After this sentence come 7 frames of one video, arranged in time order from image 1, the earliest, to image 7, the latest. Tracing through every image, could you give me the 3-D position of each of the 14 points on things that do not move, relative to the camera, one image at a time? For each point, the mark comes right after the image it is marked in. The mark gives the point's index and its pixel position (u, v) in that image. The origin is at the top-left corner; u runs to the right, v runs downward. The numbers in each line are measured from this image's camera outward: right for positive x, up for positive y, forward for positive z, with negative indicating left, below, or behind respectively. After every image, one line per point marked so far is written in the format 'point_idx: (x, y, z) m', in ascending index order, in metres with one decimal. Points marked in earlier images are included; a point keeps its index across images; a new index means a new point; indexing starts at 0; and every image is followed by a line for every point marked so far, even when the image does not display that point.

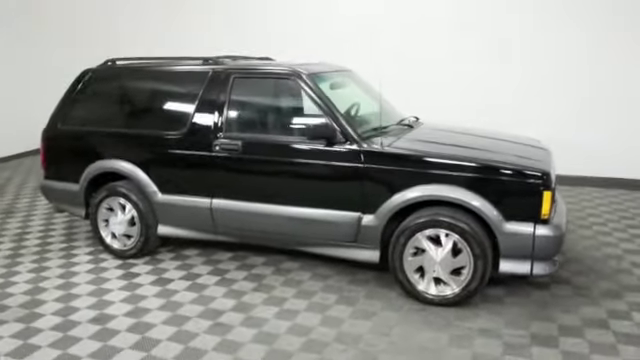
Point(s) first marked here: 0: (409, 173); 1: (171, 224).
0: (+0.6, 0.0, +3.7) m
1: (-1.1, -0.3, +4.4) m
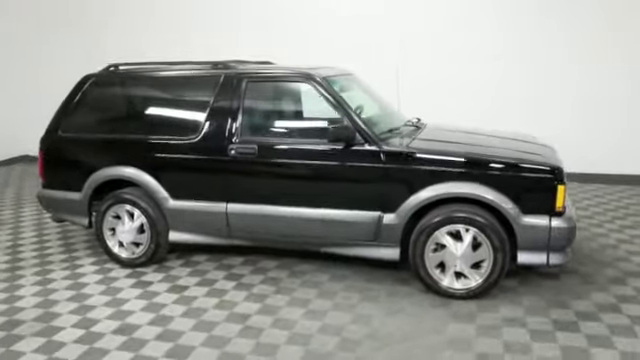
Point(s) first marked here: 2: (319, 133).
0: (+0.7, +0.1, +3.8) m
1: (-1.0, -0.4, +4.4) m
2: (+0.1, +0.3, +4.1) m
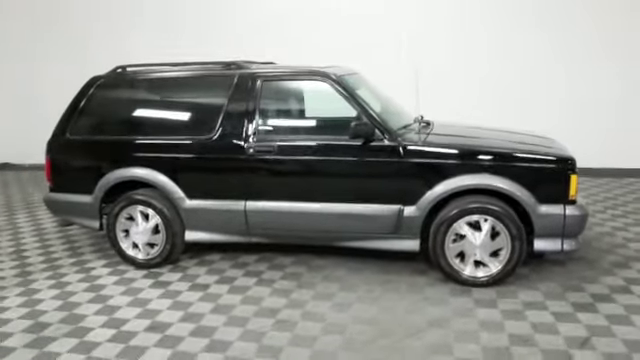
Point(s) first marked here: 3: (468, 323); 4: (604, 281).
0: (+0.9, +0.1, +3.9) m
1: (-0.9, -0.4, +4.4) m
2: (+0.2, +0.4, +4.2) m
3: (+0.9, -0.9, +3.5) m
4: (+2.0, -0.7, +4.0) m
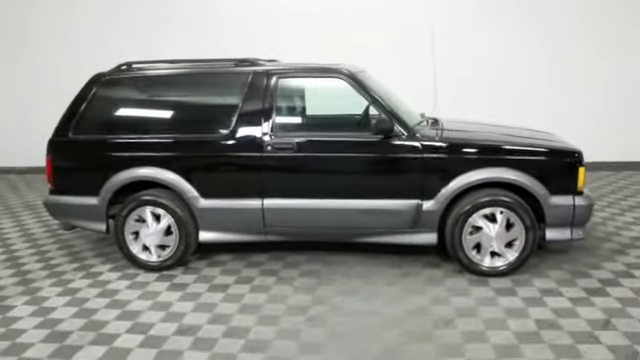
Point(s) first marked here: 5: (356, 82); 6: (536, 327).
0: (+1.0, +0.1, +4.1) m
1: (-0.8, -0.4, +4.4) m
2: (+0.3, +0.4, +4.2) m
3: (+1.1, -0.8, +3.7) m
4: (+2.1, -0.6, +4.2) m
5: (+0.3, +0.7, +4.3) m
6: (+1.3, -0.9, +3.5) m
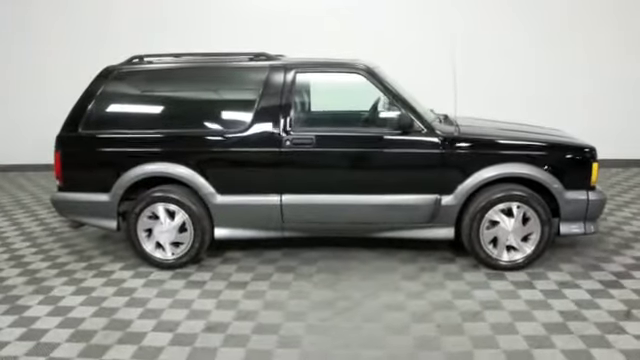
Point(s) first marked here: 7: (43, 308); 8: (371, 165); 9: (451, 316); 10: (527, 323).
0: (+1.1, +0.2, +4.1) m
1: (-0.7, -0.3, +4.3) m
2: (+0.5, +0.4, +4.2) m
3: (+1.3, -0.8, +3.7) m
4: (+2.2, -0.6, +4.3) m
5: (+0.4, +0.8, +4.3) m
6: (+1.5, -0.9, +3.5) m
7: (-1.8, -0.8, +3.8) m
8: (+0.4, +0.1, +4.2) m
9: (+0.8, -0.9, +3.6) m
10: (+1.3, -0.9, +3.5) m
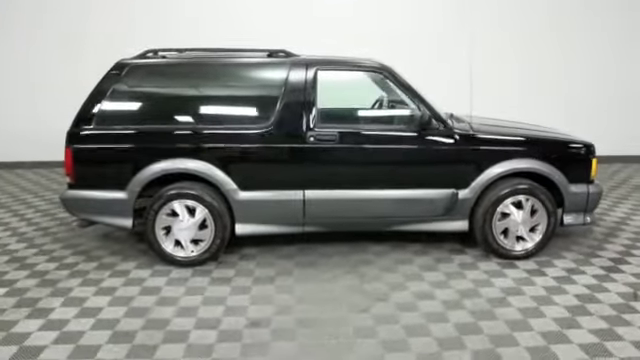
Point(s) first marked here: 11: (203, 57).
0: (+1.3, +0.2, +4.4) m
1: (-0.5, -0.3, +4.3) m
2: (+0.6, +0.5, +4.4) m
3: (+1.5, -0.8, +4.0) m
4: (+2.4, -0.6, +4.7) m
5: (+0.5, +0.8, +4.4) m
6: (+1.7, -0.8, +3.8) m
7: (-1.6, -0.8, +3.6) m
8: (+0.5, +0.1, +4.3) m
9: (+1.1, -0.8, +3.8) m
10: (+1.5, -0.8, +3.7) m
11: (-0.9, +0.9, +4.3) m
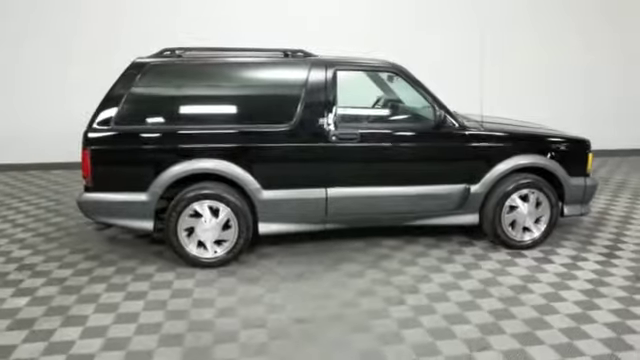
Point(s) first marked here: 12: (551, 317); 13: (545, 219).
0: (+1.4, +0.3, +4.6) m
1: (-0.4, -0.3, +4.3) m
2: (+0.7, +0.5, +4.5) m
3: (+1.7, -0.7, +4.2) m
4: (+2.5, -0.5, +5.1) m
5: (+0.7, +0.8, +4.6) m
6: (+1.9, -0.8, +4.1) m
7: (-1.3, -0.8, +3.5) m
8: (+0.7, +0.2, +4.4) m
9: (+1.3, -0.8, +4.0) m
10: (+1.7, -0.8, +4.0) m
11: (-0.8, +0.9, +4.3) m
12: (+1.5, -0.9, +3.6) m
13: (+1.8, -0.3, +4.7) m
